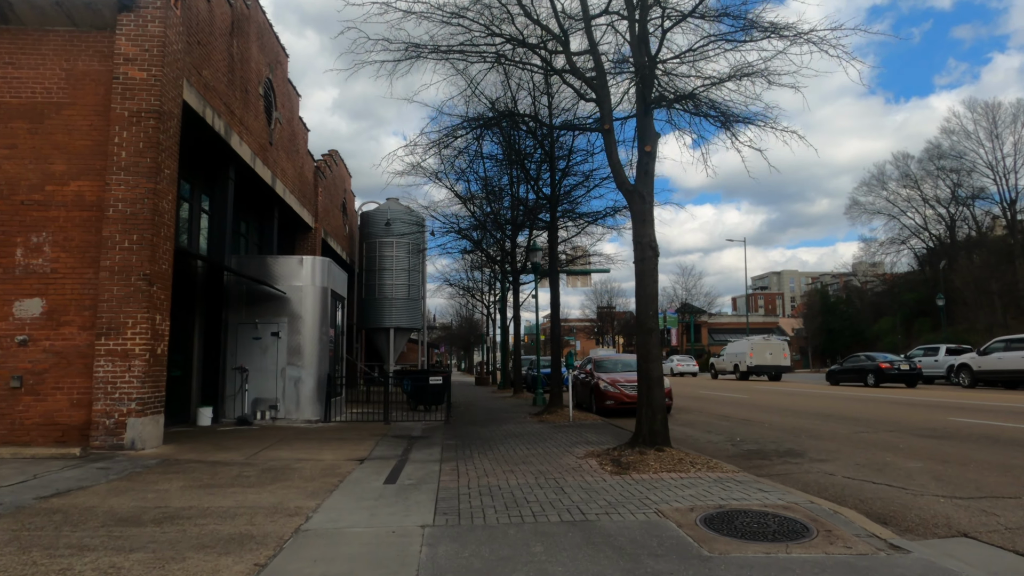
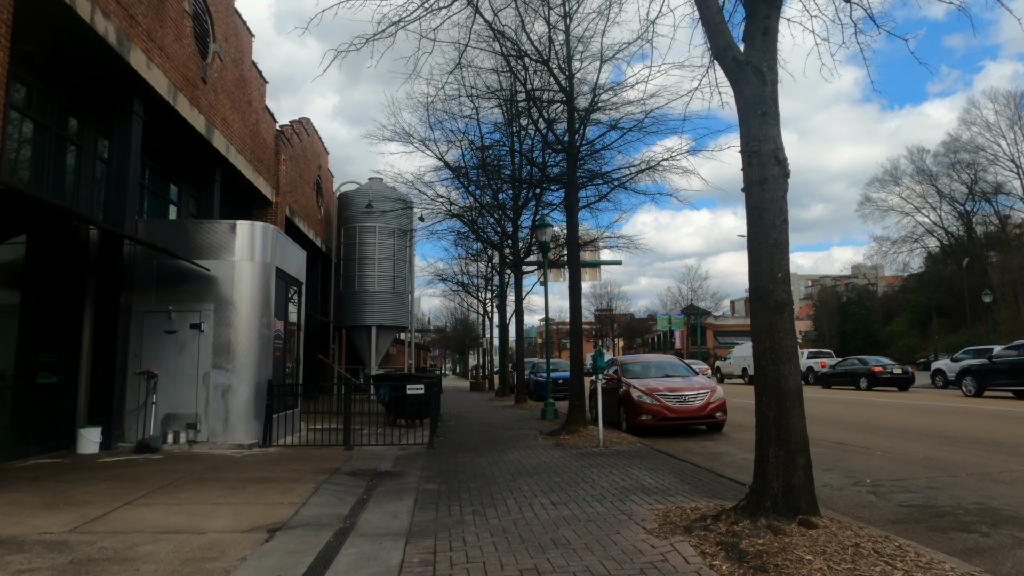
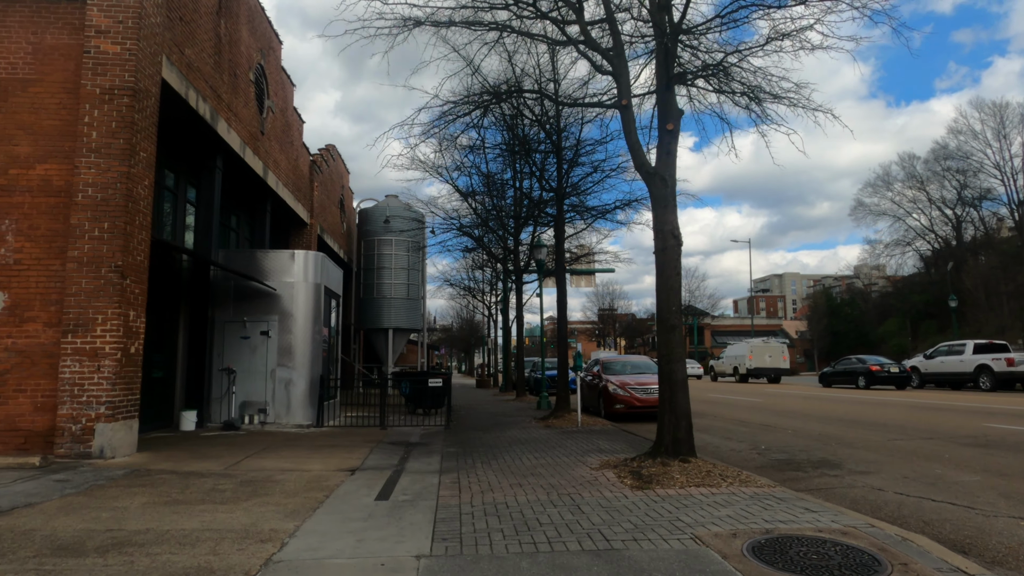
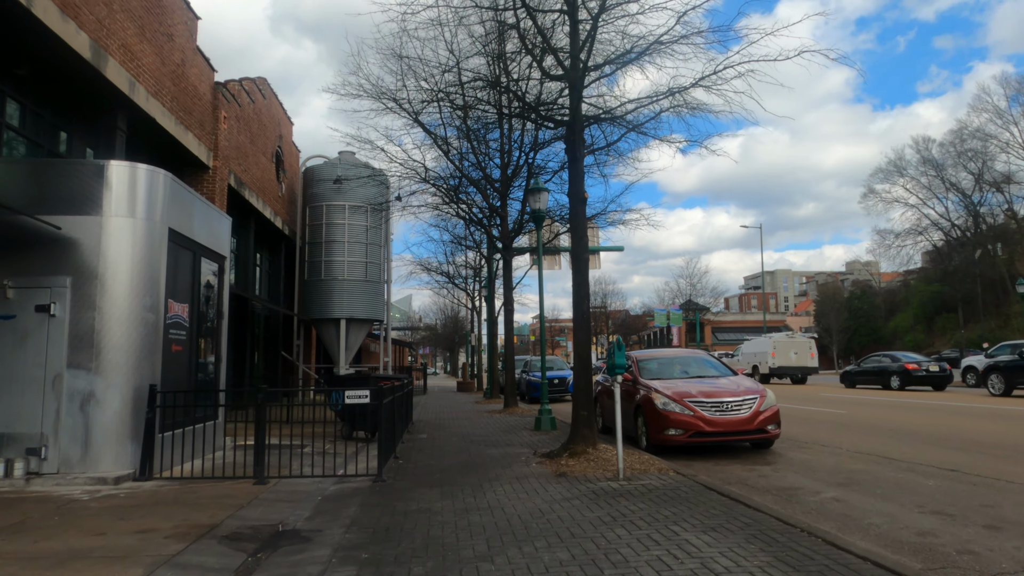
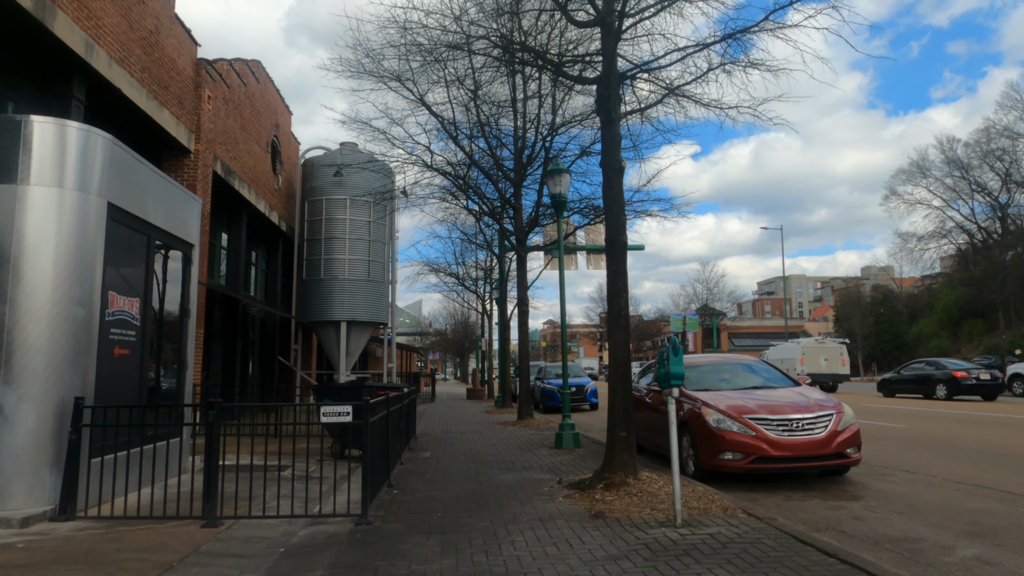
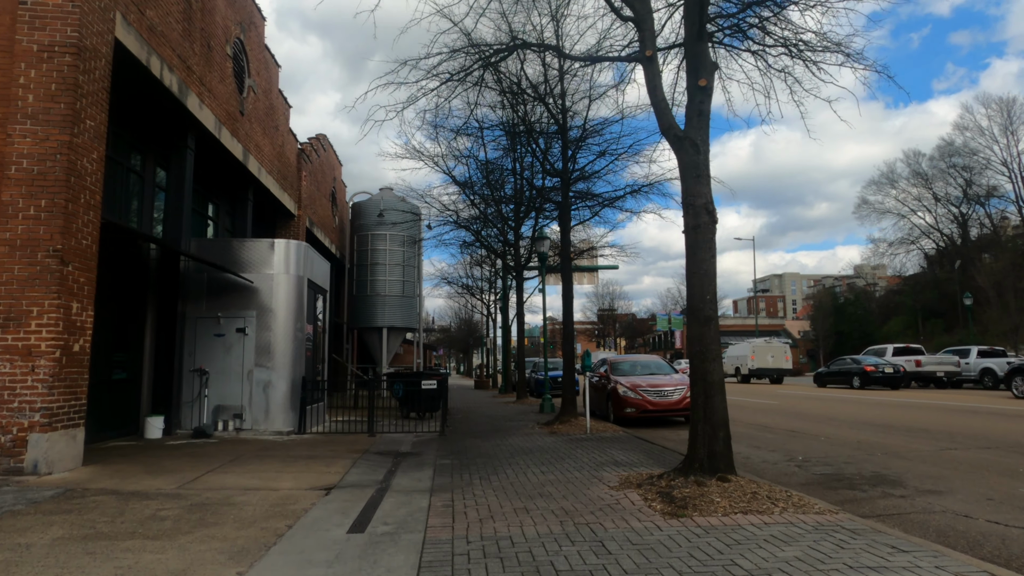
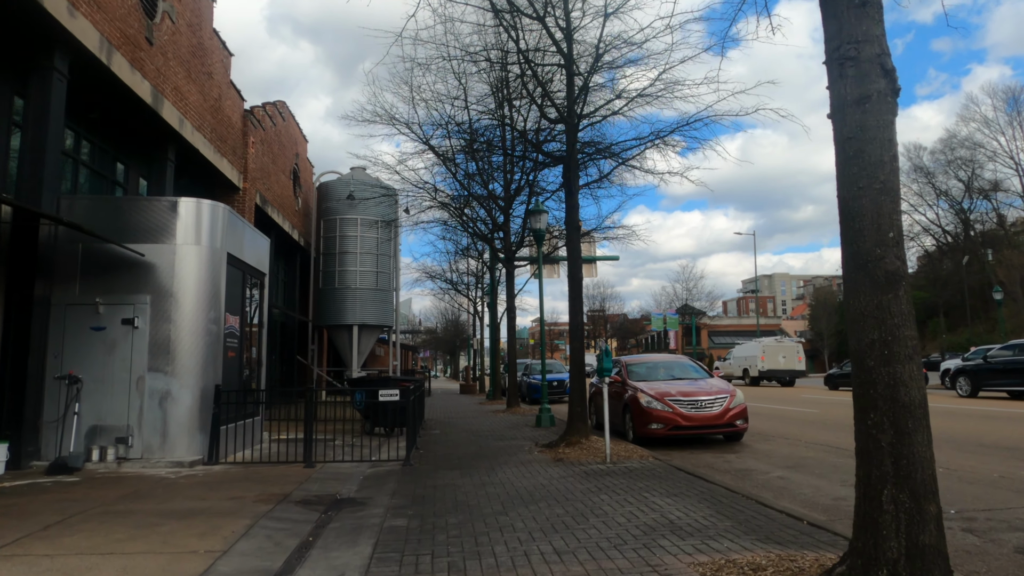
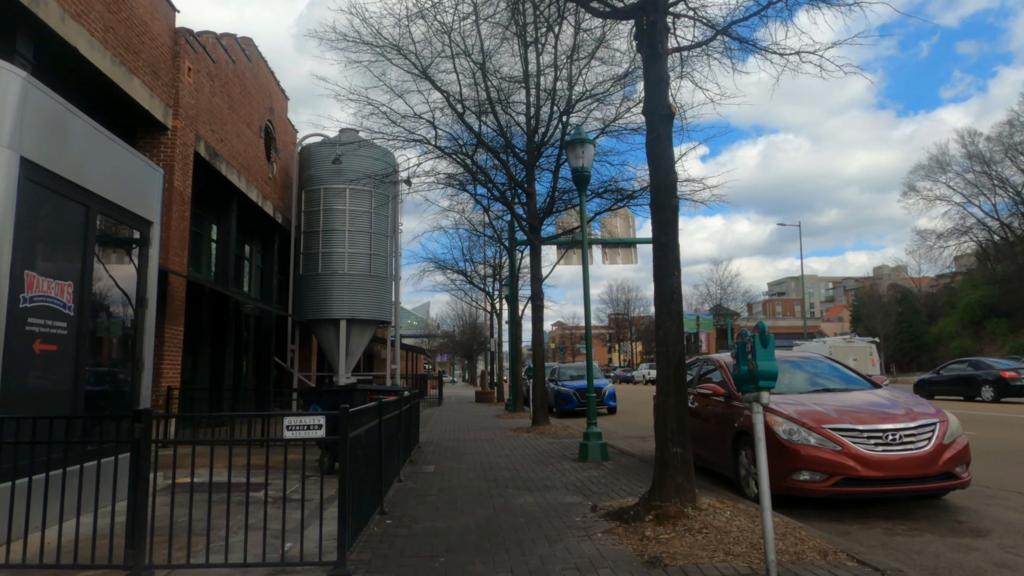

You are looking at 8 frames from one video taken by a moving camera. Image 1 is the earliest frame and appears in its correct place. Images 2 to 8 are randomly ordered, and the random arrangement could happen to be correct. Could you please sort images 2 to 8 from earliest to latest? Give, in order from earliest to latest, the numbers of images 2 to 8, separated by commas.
3, 6, 2, 7, 4, 5, 8
